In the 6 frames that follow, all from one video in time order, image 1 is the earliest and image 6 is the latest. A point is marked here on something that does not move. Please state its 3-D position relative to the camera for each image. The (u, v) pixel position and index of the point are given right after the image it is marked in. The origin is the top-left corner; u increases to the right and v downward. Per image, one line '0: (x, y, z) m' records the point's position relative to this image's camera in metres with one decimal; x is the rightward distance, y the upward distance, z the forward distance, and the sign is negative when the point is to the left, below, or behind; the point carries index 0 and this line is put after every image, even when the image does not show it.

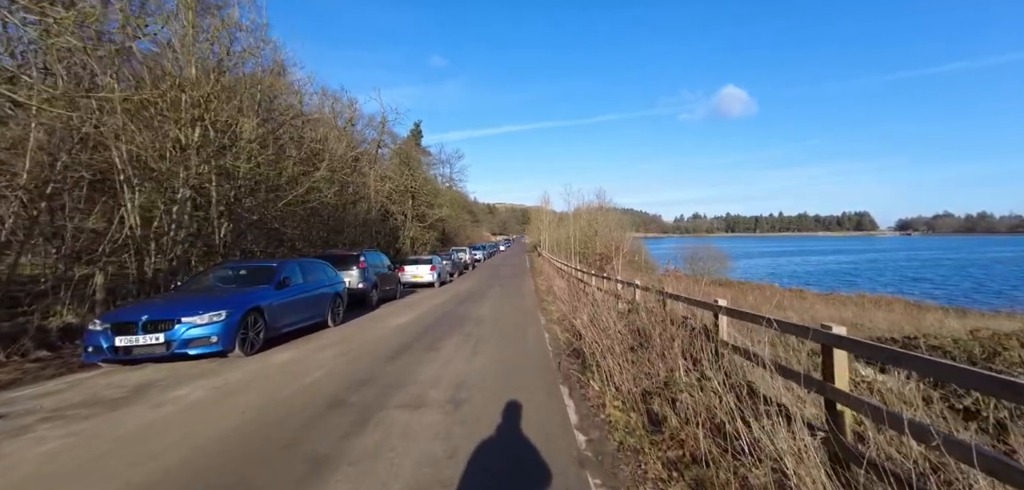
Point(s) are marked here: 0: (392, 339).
0: (-2.2, -1.8, +8.0) m
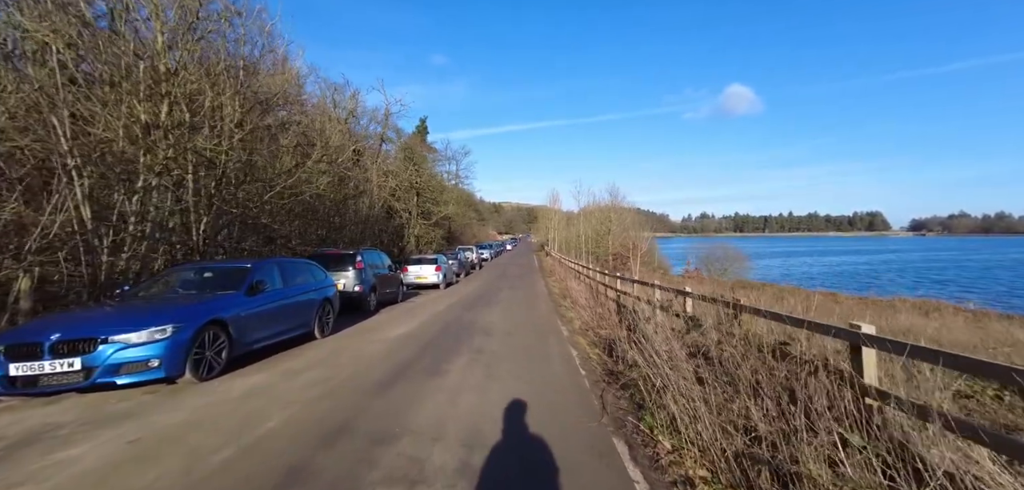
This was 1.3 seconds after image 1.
0: (-1.9, -1.7, +6.6) m
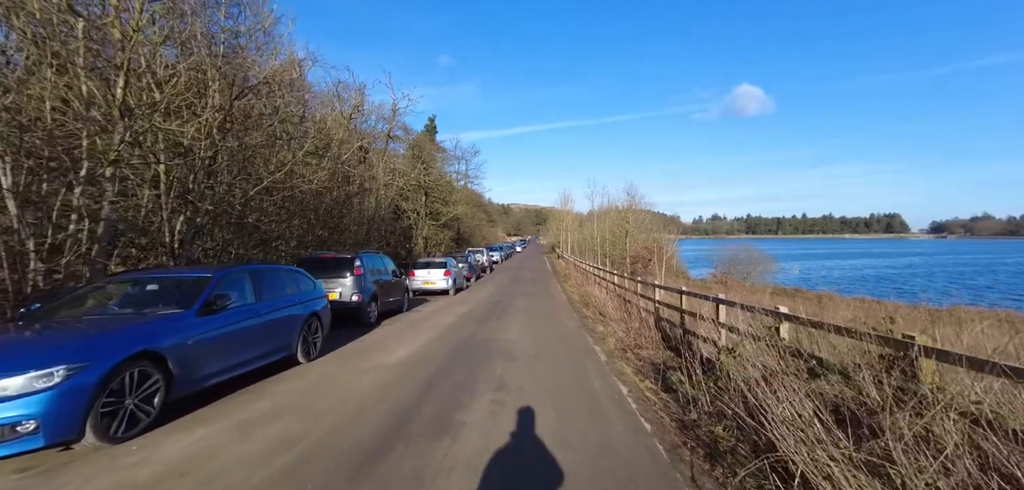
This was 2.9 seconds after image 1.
0: (-1.5, -1.8, +5.1) m
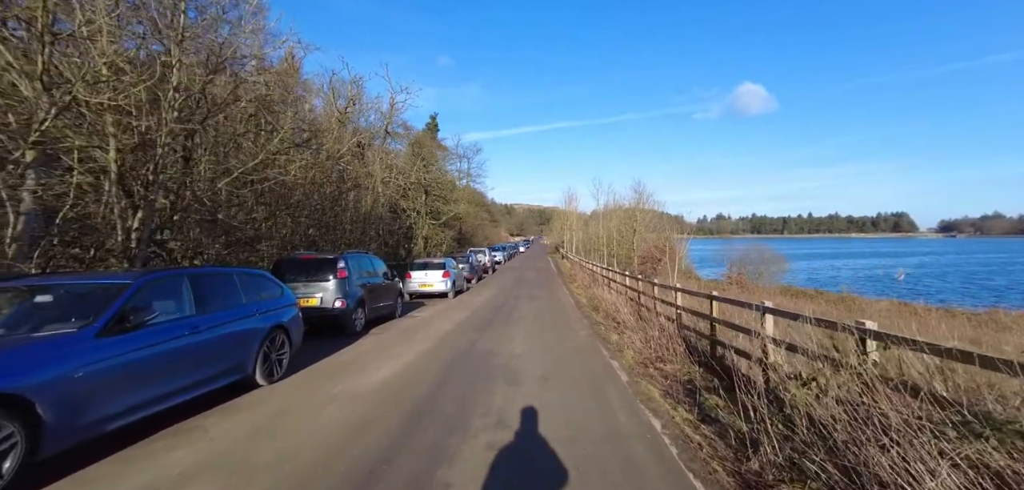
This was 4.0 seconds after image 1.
0: (-1.4, -1.8, +3.9) m
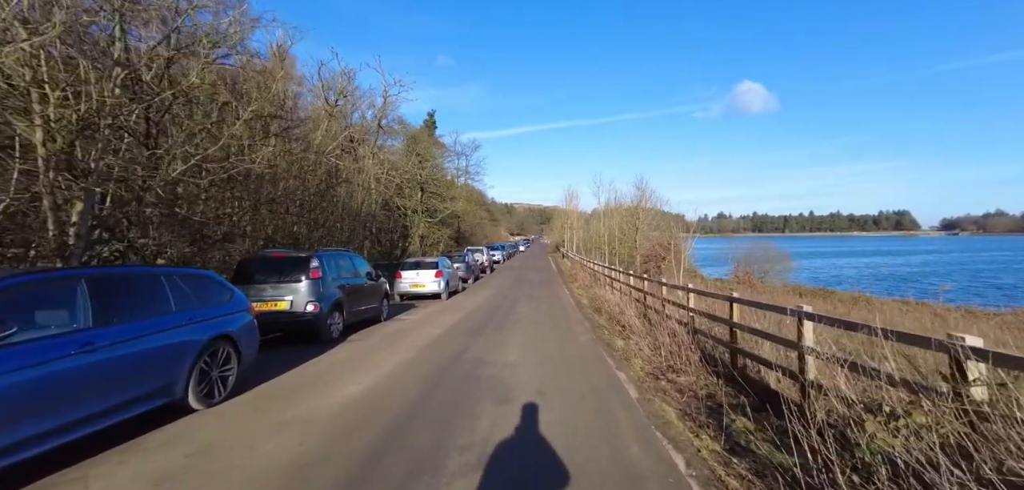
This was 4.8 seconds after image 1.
0: (-1.6, -1.7, +3.0) m
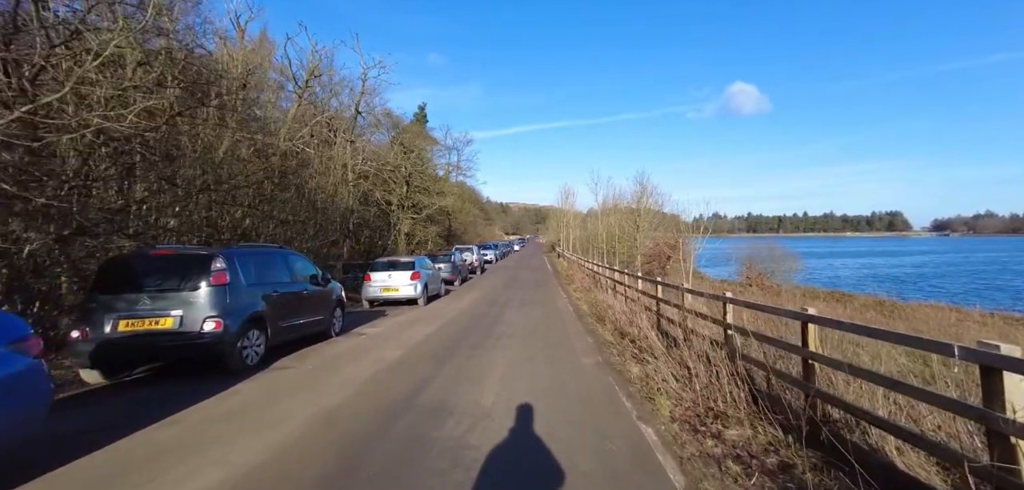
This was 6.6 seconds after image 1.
0: (-1.8, -1.6, +0.9) m
